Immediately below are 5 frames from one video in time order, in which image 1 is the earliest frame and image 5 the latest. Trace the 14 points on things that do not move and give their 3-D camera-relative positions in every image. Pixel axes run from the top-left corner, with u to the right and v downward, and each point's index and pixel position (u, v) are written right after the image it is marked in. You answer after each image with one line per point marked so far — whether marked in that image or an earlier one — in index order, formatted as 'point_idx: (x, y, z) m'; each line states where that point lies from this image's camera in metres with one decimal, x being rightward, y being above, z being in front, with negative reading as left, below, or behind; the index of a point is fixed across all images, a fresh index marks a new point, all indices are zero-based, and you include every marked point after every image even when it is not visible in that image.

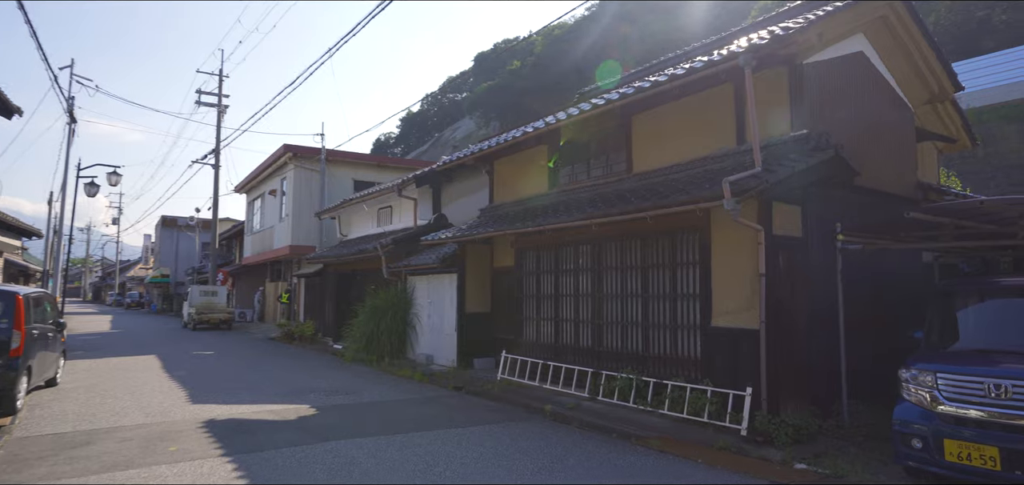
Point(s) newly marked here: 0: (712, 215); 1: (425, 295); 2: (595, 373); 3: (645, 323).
0: (+2.7, +0.4, +7.8) m
1: (-2.2, -1.3, +14.6) m
2: (+1.3, -2.1, +9.3) m
3: (+2.0, -1.2, +8.7) m
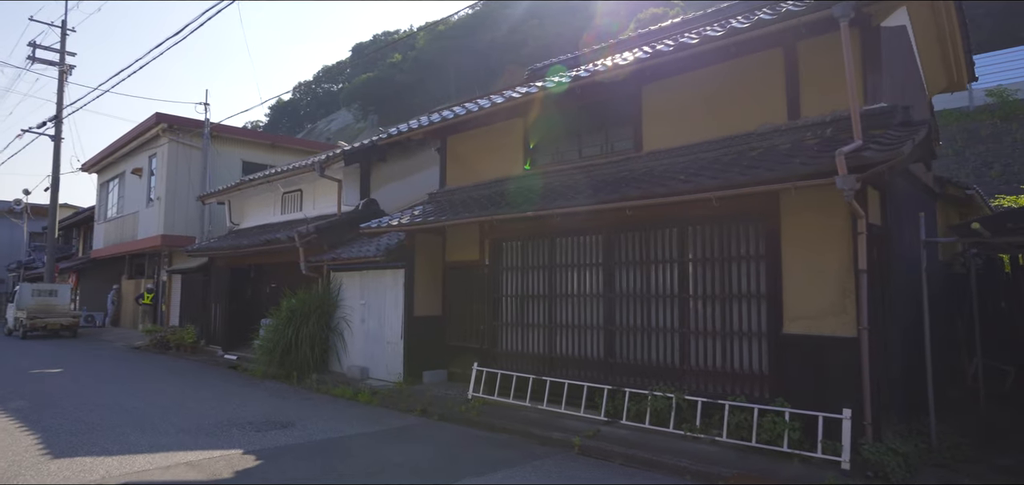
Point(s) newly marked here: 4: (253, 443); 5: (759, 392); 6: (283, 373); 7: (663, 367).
0: (+3.0, +0.5, +6.5) m
1: (-3.2, -1.1, +12.1) m
2: (+1.3, -1.9, +7.7) m
3: (+2.1, -1.1, +7.2) m
4: (-3.1, -2.4, +6.9) m
5: (+2.8, -1.7, +6.5) m
6: (-4.7, -2.7, +11.9) m
7: (+1.9, -1.6, +7.3) m
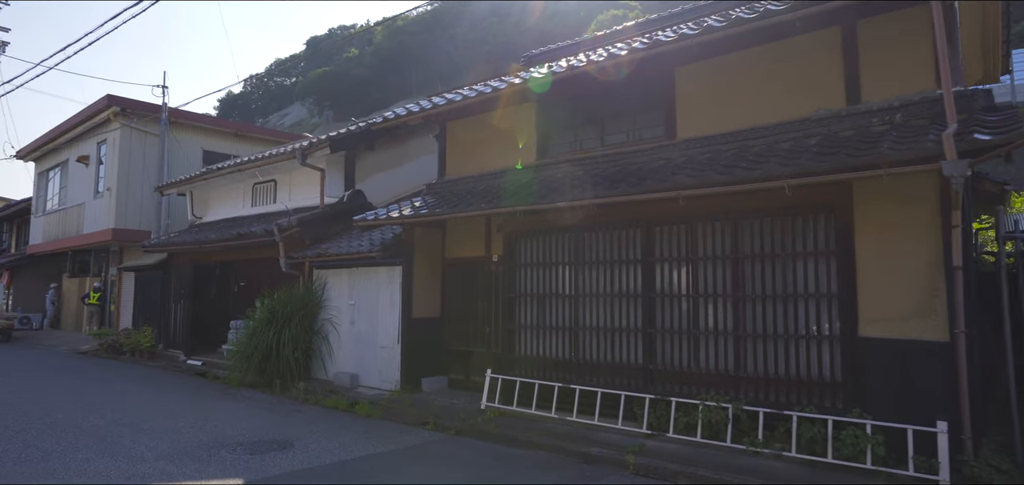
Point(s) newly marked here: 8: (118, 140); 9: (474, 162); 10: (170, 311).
0: (+3.5, +0.5, +5.9) m
1: (-3.2, -1.0, +11.0) m
2: (+1.7, -1.9, +7.0) m
3: (+2.5, -1.0, +6.5) m
4: (-2.6, -2.3, +5.9) m
5: (+3.2, -1.6, +5.9) m
6: (-4.6, -2.6, +10.7) m
7: (+2.3, -1.5, +6.6) m
8: (-12.6, +3.3, +18.6) m
9: (-0.6, +1.5, +10.6) m
10: (-9.1, -1.8, +15.6) m
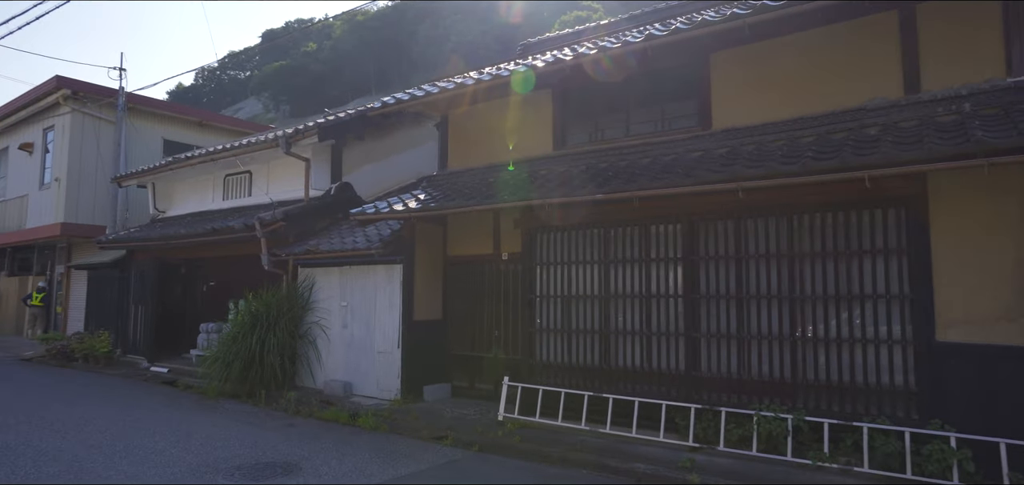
0: (+3.9, +0.6, +5.5) m
1: (-3.1, -0.9, +10.1) m
2: (+2.0, -1.8, +6.4) m
3: (+2.9, -1.0, +6.0) m
4: (-2.2, -2.2, +5.0) m
5: (+3.7, -1.6, +5.5) m
6: (-4.5, -2.5, +9.7) m
7: (+2.7, -1.5, +6.1) m
8: (-13.0, +3.4, +17.0) m
9: (-0.5, +1.5, +9.8) m
10: (-9.3, -1.7, +14.2) m
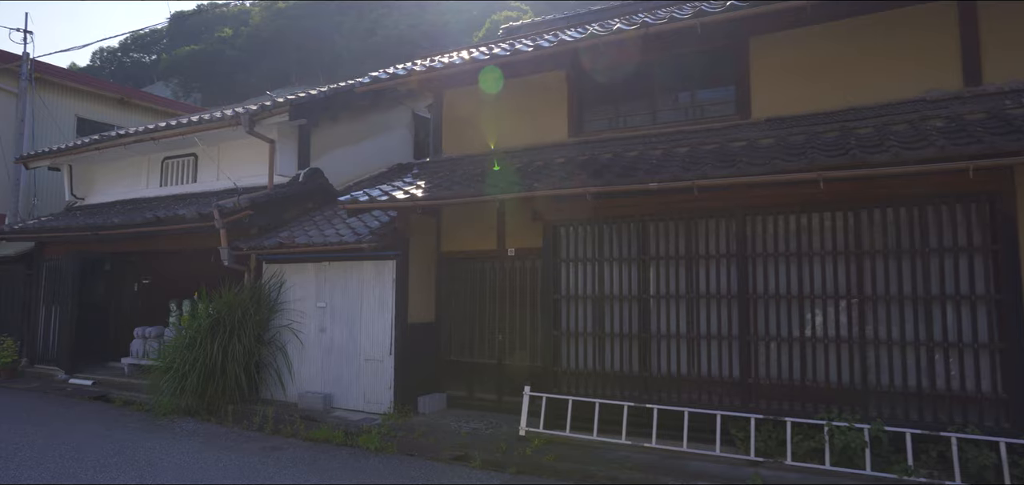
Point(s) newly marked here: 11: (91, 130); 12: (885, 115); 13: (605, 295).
0: (+4.5, +0.6, +5.2) m
1: (-3.1, -0.8, +8.9) m
2: (+2.5, -1.8, +5.9) m
3: (+3.4, -0.9, +5.6) m
4: (-1.5, -2.1, +3.9) m
5: (+4.2, -1.6, +5.2) m
6: (-4.4, -2.3, +8.3) m
7: (+3.2, -1.4, +5.7) m
8: (-13.7, +3.7, +14.4) m
9: (-0.5, +1.6, +8.9) m
10: (-9.8, -1.5, +12.1) m
11: (-12.3, +3.3, +17.0) m
12: (+4.0, +1.4, +6.3) m
13: (+1.1, -0.6, +6.9) m
